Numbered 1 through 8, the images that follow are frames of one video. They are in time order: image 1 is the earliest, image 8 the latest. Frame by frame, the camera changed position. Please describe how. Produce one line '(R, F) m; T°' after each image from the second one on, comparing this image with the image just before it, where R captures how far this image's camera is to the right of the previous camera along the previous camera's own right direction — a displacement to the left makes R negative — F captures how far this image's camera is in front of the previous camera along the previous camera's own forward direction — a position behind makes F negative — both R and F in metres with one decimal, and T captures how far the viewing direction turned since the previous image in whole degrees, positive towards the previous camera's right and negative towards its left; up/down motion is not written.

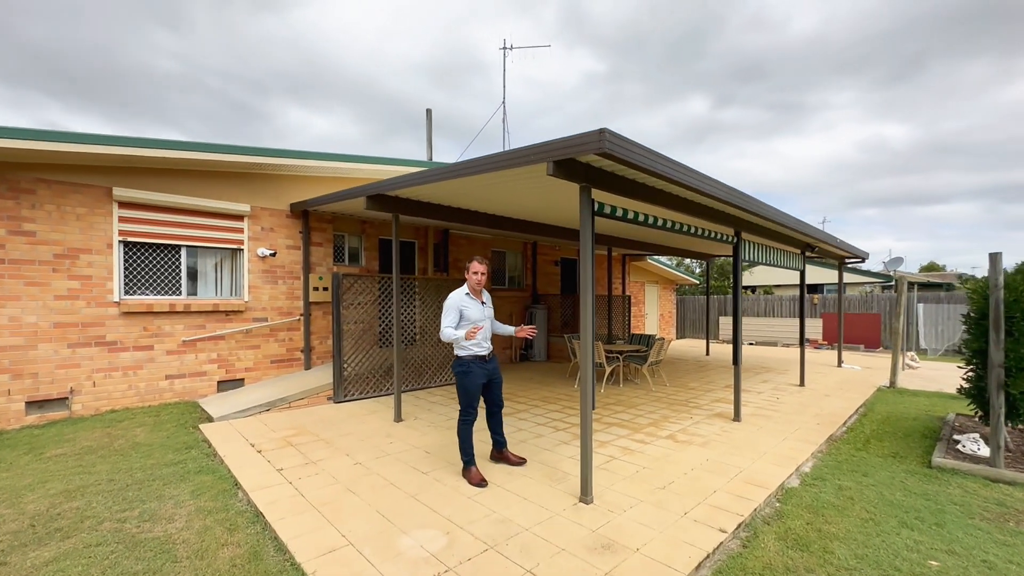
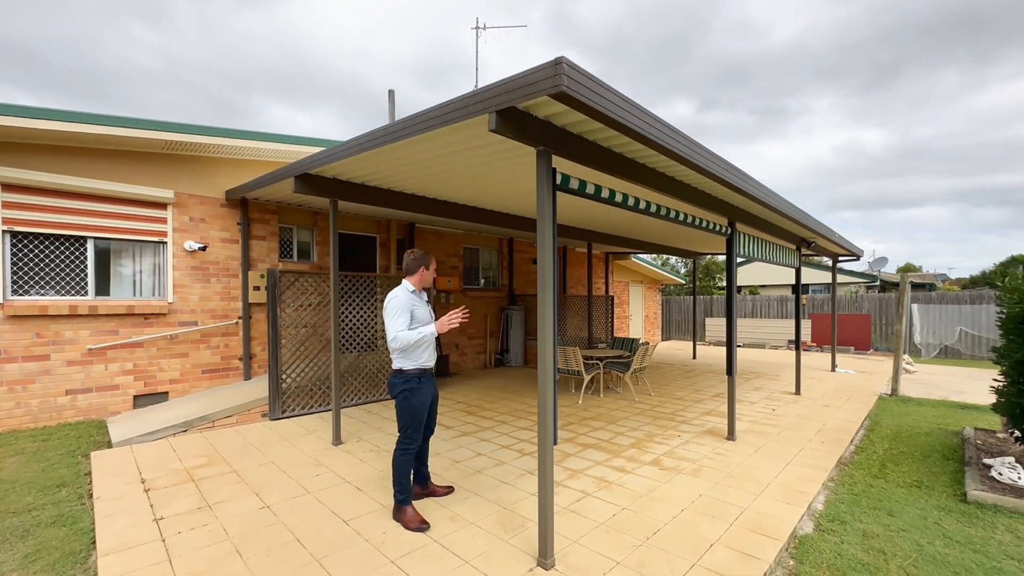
(+0.3, +0.7) m; +2°
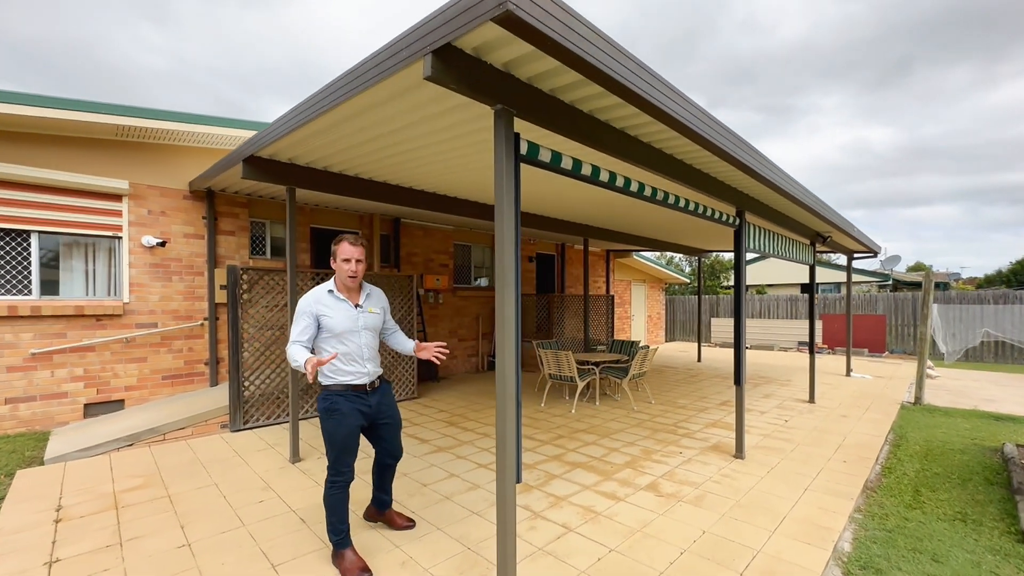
(+0.2, +0.5) m; -1°
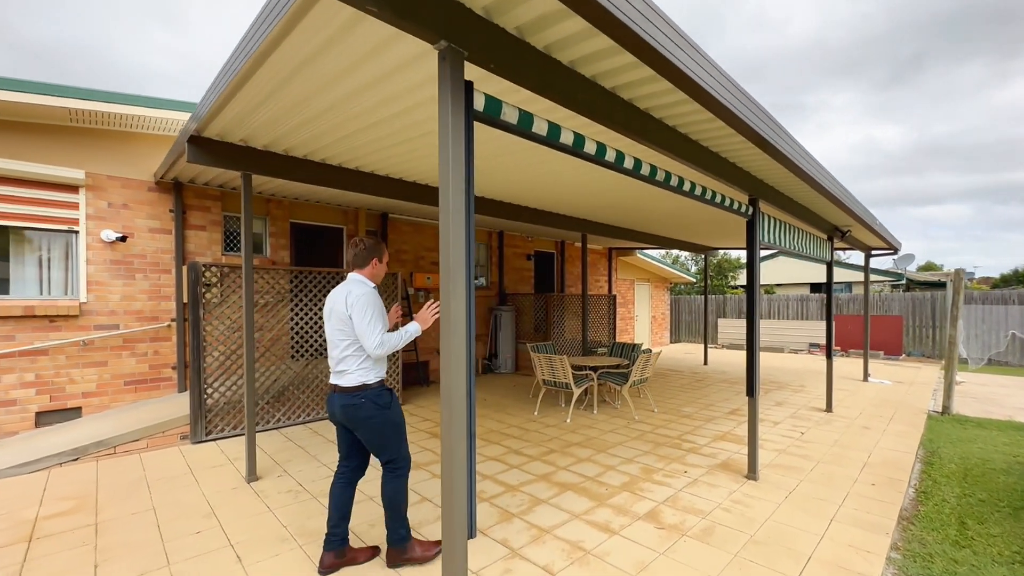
(+0.2, +0.4) m; -1°
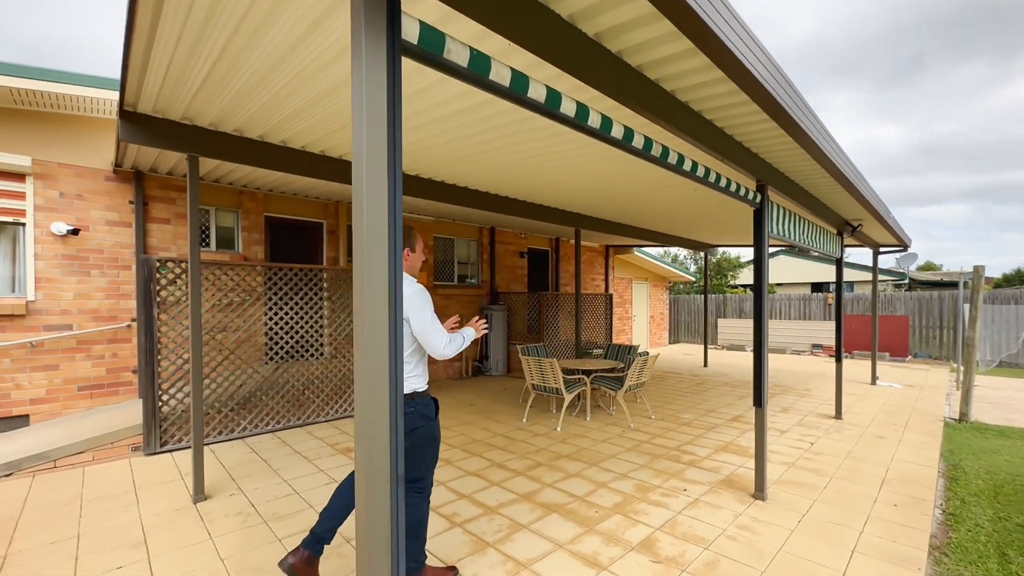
(+0.1, +0.4) m; 0°
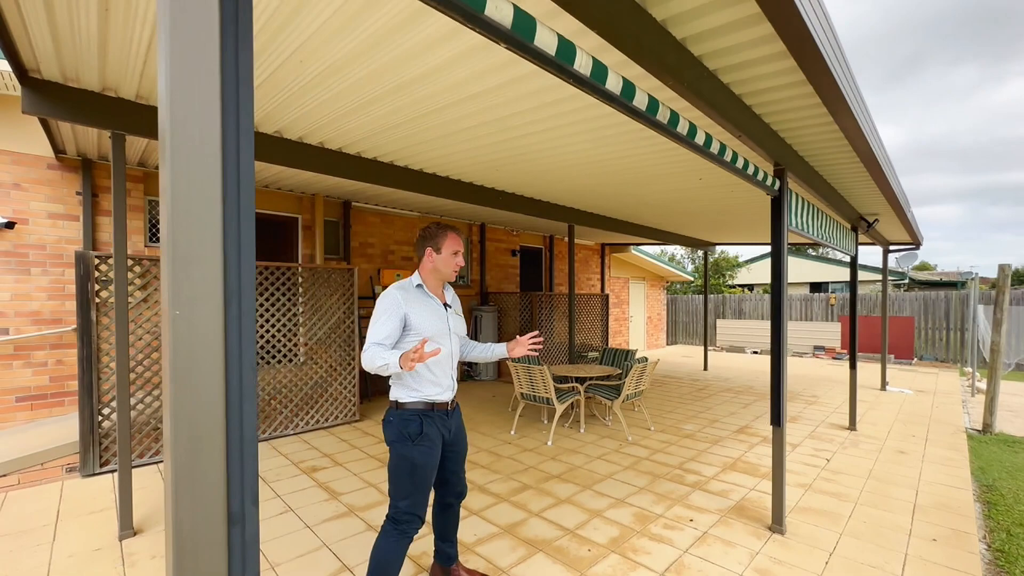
(+0.1, +0.4) m; 0°
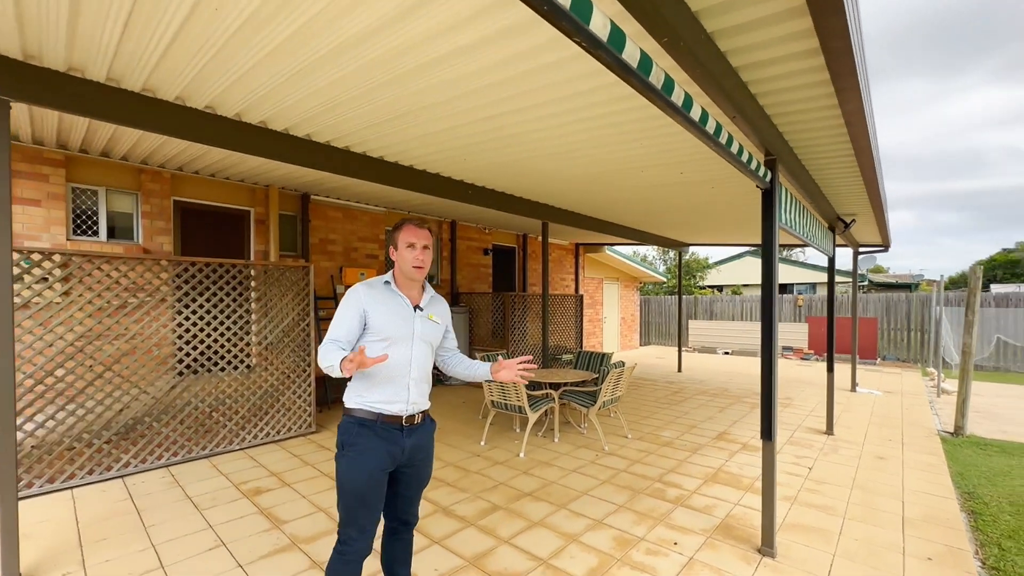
(0.0, +0.3) m; +3°
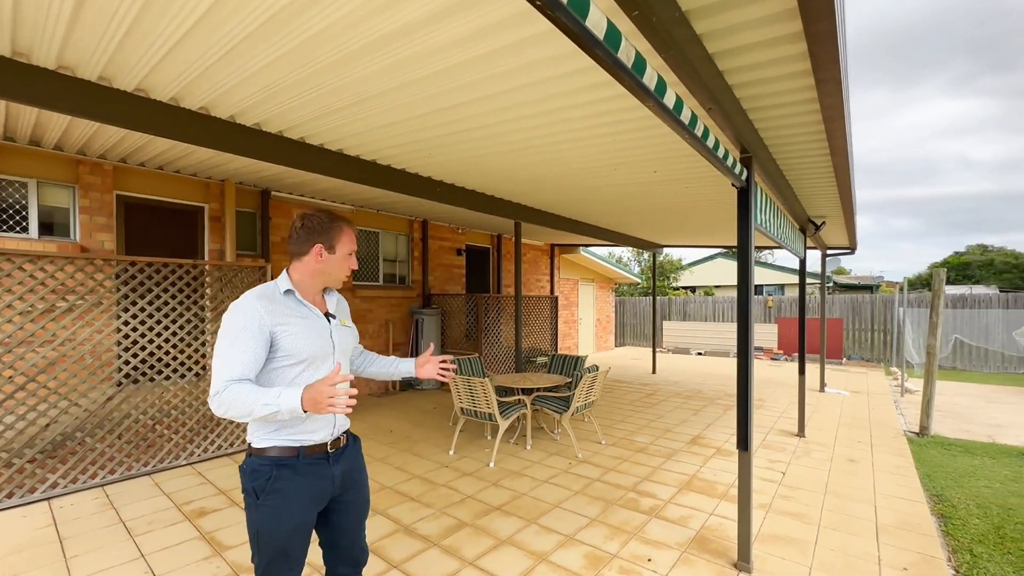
(+0.1, +0.2) m; +3°
